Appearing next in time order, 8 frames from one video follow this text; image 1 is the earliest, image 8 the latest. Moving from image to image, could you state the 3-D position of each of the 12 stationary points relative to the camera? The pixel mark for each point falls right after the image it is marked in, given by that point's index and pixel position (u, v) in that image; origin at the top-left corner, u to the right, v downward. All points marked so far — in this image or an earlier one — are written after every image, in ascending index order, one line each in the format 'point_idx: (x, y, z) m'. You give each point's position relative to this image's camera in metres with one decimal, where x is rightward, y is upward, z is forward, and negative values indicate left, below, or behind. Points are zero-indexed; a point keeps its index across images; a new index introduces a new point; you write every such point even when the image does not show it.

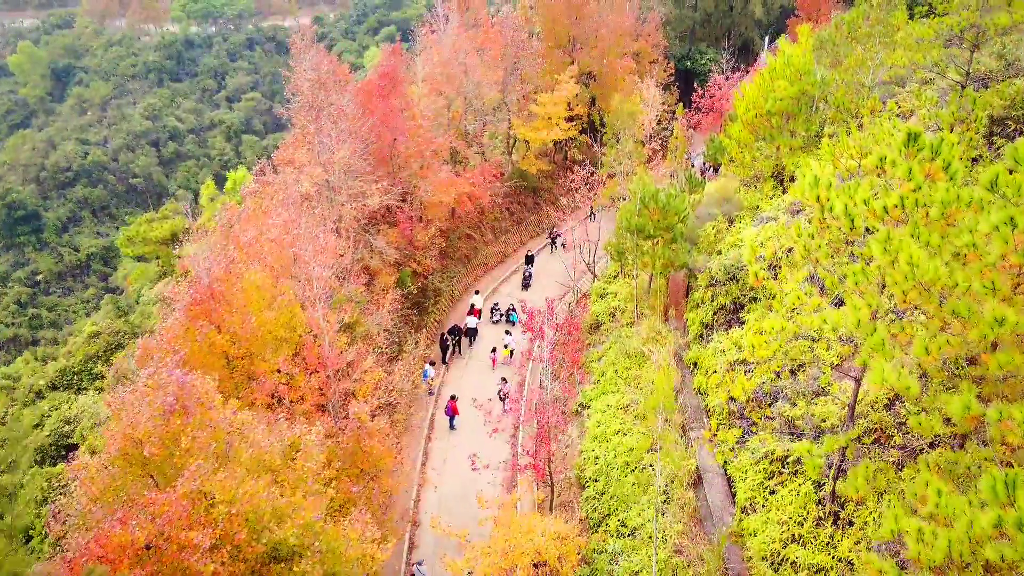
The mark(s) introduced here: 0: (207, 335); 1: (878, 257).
0: (-6.4, -1.0, +16.5) m
1: (+5.5, +0.4, +11.7) m
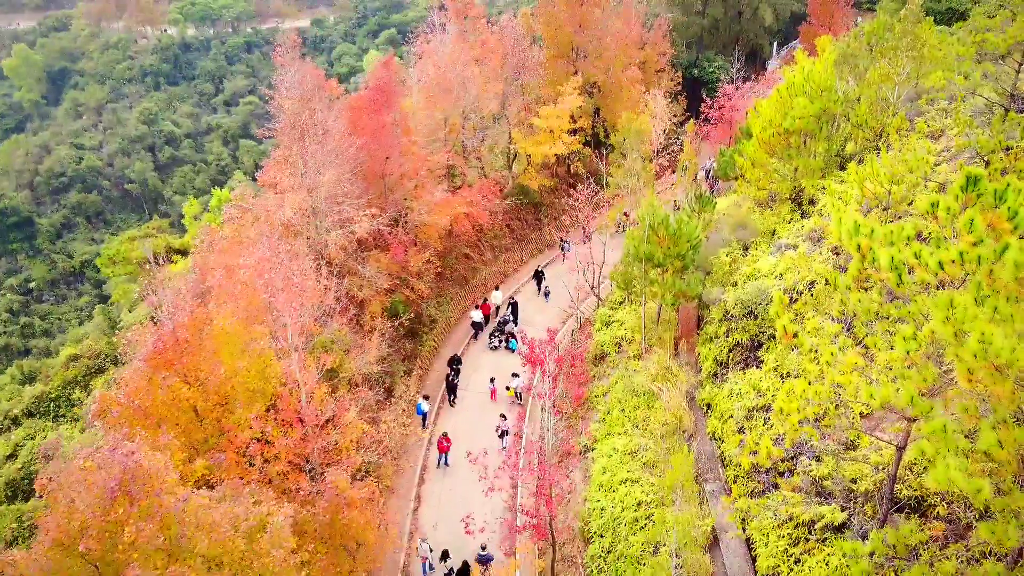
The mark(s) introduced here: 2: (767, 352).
0: (-6.5, -1.9, +14.9) m
1: (+5.4, -0.5, +10.0) m
2: (+6.4, -1.6, +19.6) m
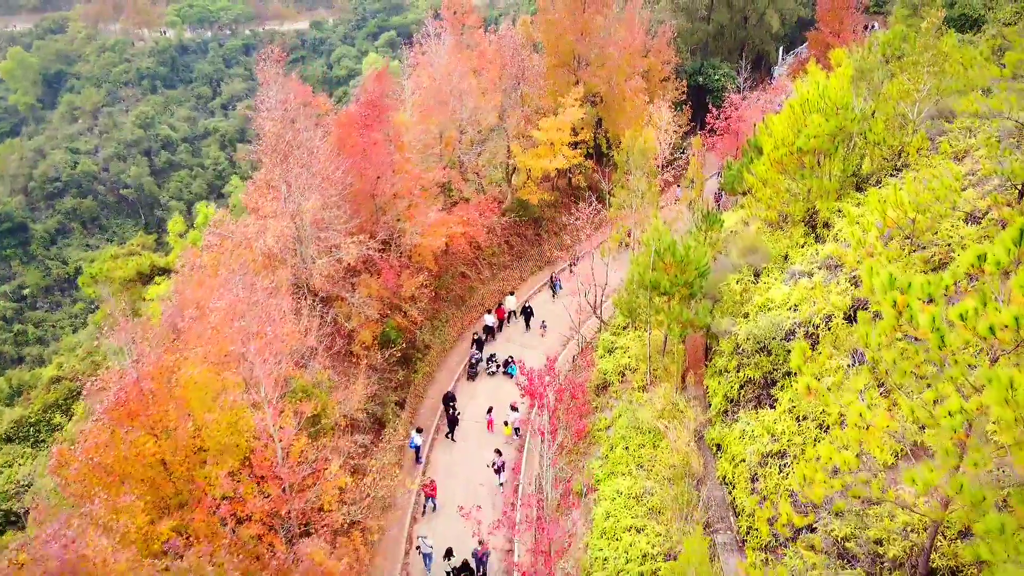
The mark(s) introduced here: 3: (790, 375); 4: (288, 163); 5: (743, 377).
0: (-6.6, -2.7, +13.6) m
1: (+5.3, -1.4, +8.7) m
2: (+6.3, -2.4, +18.3) m
3: (+6.6, -2.0, +18.5) m
4: (-5.7, +3.1, +19.8) m
5: (+5.9, -2.3, +19.9) m
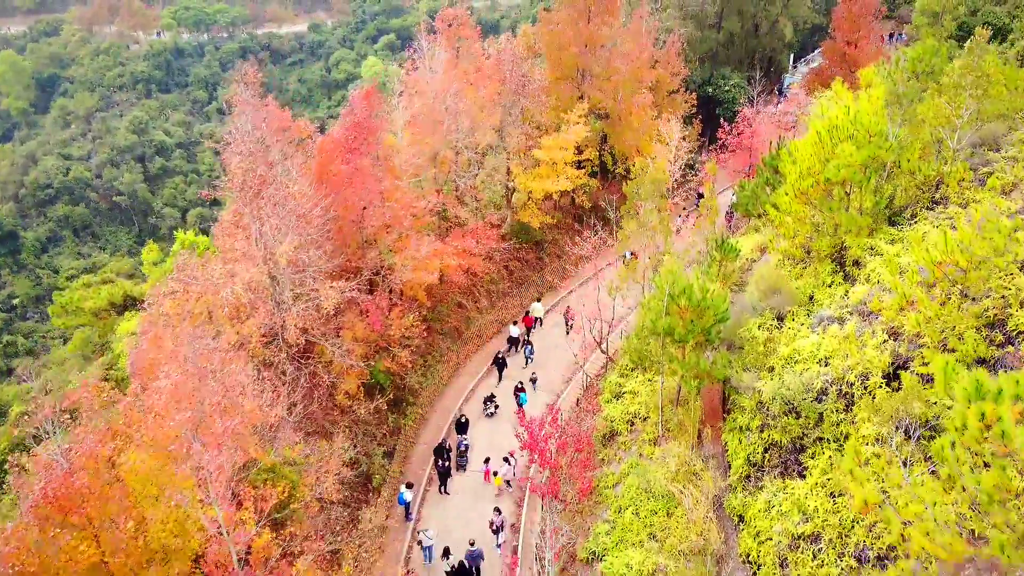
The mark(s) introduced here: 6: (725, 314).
0: (-6.6, -3.8, +11.6) m
1: (+5.3, -2.5, +6.7) m
2: (+6.3, -3.6, +16.3) m
3: (+6.5, -3.2, +16.4) m
4: (-5.7, +2.0, +17.8) m
5: (+5.8, -3.4, +17.9) m
6: (+5.2, -0.6, +19.2) m
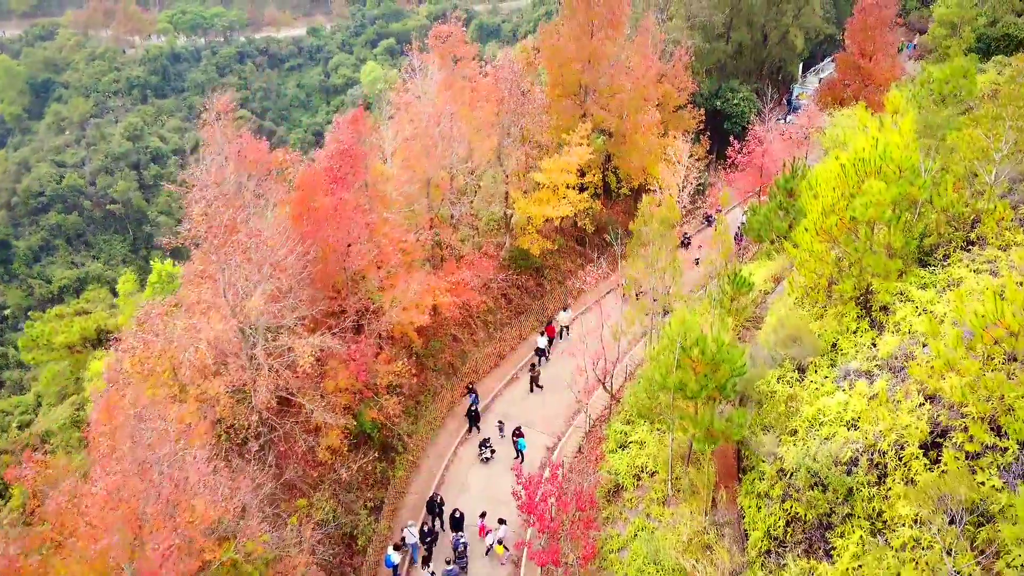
0: (-6.7, -5.0, +9.9) m
1: (+5.1, -3.7, +5.0) m
2: (+6.2, -4.7, +14.6) m
3: (+6.4, -4.4, +14.7) m
4: (-5.8, +0.9, +16.1) m
5: (+5.7, -4.6, +16.2) m
6: (+5.1, -1.8, +17.5) m
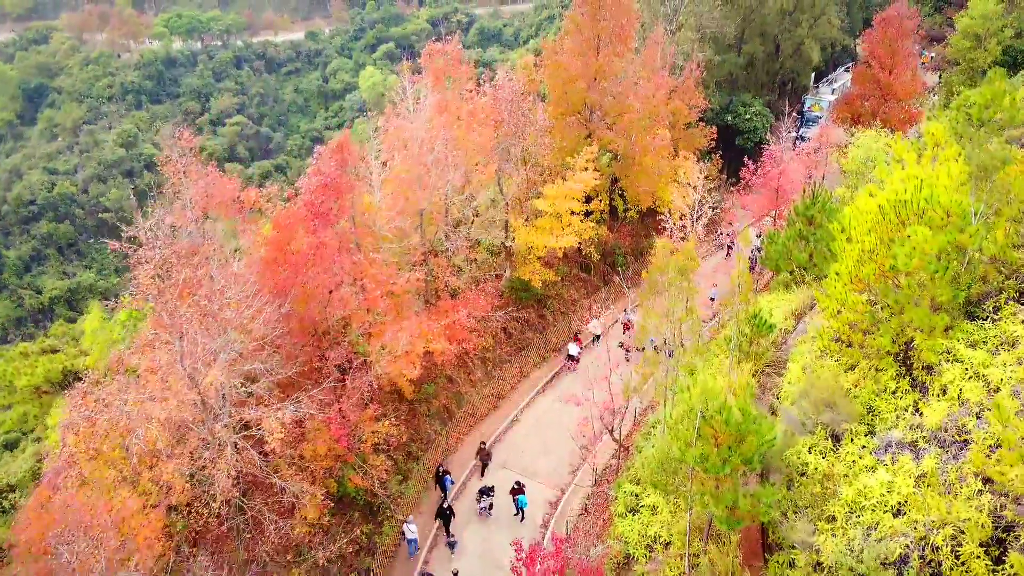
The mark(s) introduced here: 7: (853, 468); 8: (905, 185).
0: (-6.8, -6.1, +7.9) m
1: (+5.1, -4.9, +3.0) m
2: (+6.1, -5.9, +12.6) m
3: (+6.4, -5.6, +12.7) m
4: (-5.8, -0.3, +14.1) m
5: (+5.7, -5.8, +14.2) m
6: (+5.1, -3.0, +15.5) m
7: (+6.7, -3.5, +15.5) m
8: (+8.5, +2.2, +17.1) m
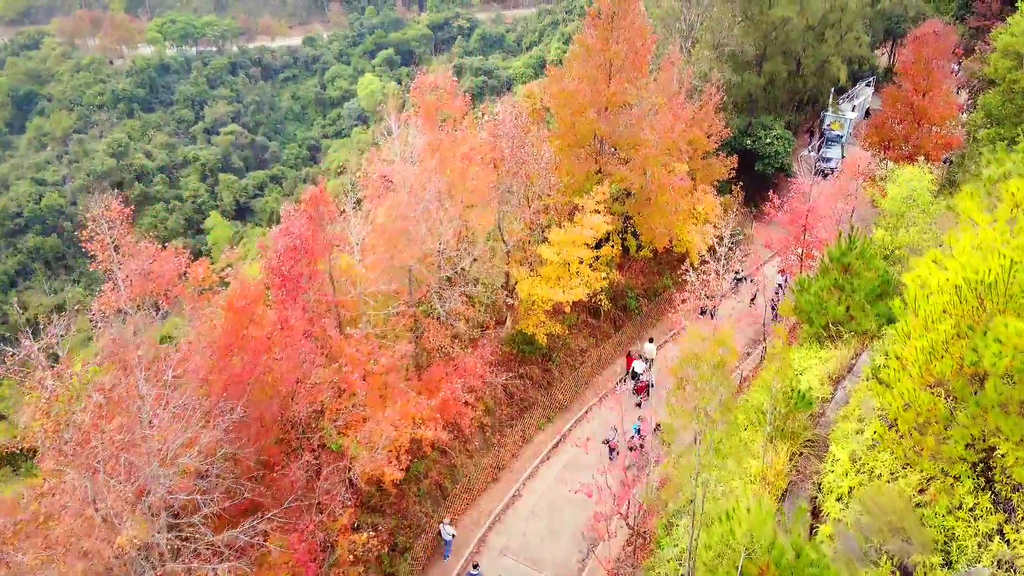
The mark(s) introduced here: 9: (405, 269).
0: (-6.8, -7.9, +5.1) m
1: (+5.0, -6.6, +0.1) m
2: (+6.1, -7.7, +9.7) m
3: (+6.4, -7.3, +9.8) m
4: (-5.8, -2.1, +11.2) m
5: (+5.7, -7.5, +11.3) m
6: (+5.1, -4.8, +12.6) m
7: (+6.7, -5.2, +12.6) m
8: (+8.6, +0.5, +14.2) m
9: (-2.7, +0.5, +19.8) m
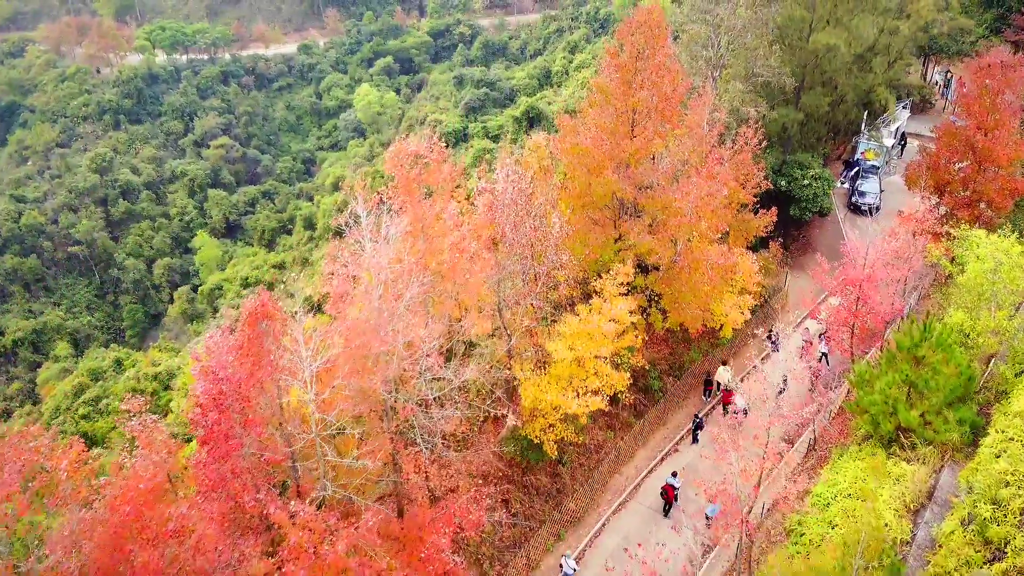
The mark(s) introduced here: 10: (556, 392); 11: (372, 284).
0: (-6.9, -10.5, +0.8) m
1: (+5.0, -9.3, -4.3) m
2: (+6.1, -10.3, +5.3) m
3: (+6.3, -9.9, +5.4) m
4: (-5.8, -4.7, +6.9) m
5: (+5.7, -10.1, +6.9) m
6: (+5.1, -7.4, +8.3) m
7: (+6.7, -7.8, +8.2) m
8: (+8.6, -2.1, +9.8) m
9: (-2.7, -2.1, +15.4) m
10: (+1.1, -2.6, +19.0) m
11: (-2.8, +0.1, +15.7) m
